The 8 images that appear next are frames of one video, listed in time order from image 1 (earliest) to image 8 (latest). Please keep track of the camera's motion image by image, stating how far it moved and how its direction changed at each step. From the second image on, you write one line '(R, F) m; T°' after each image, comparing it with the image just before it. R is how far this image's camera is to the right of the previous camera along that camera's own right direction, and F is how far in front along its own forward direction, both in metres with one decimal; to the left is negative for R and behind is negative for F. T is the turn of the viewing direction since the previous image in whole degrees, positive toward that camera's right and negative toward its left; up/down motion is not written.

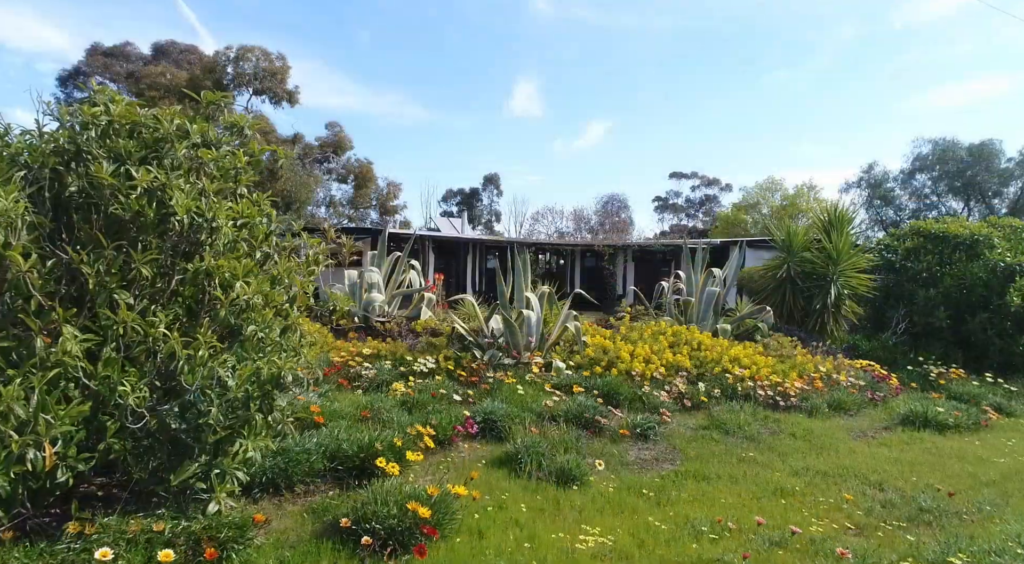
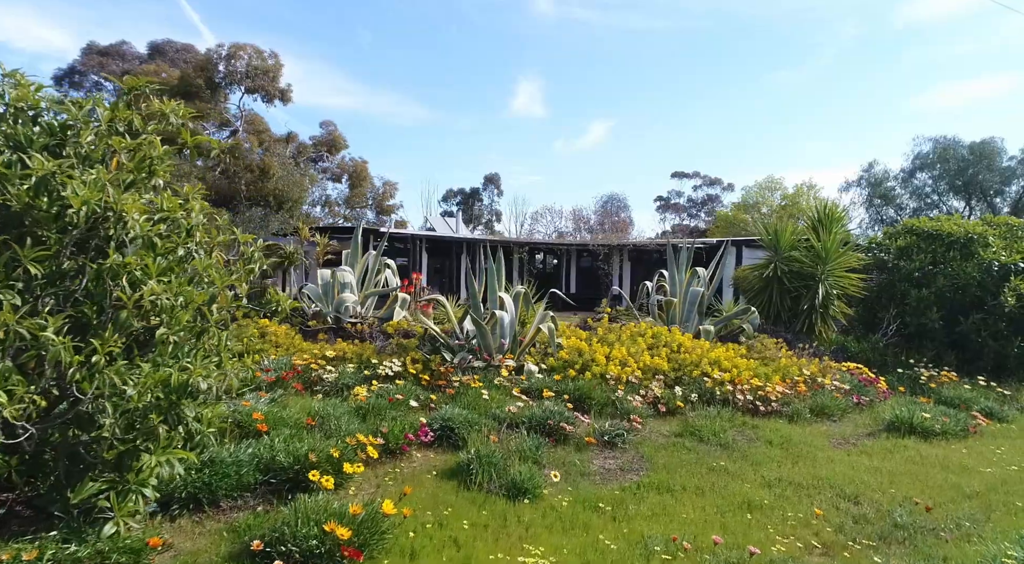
(+0.3, +0.2) m; 0°
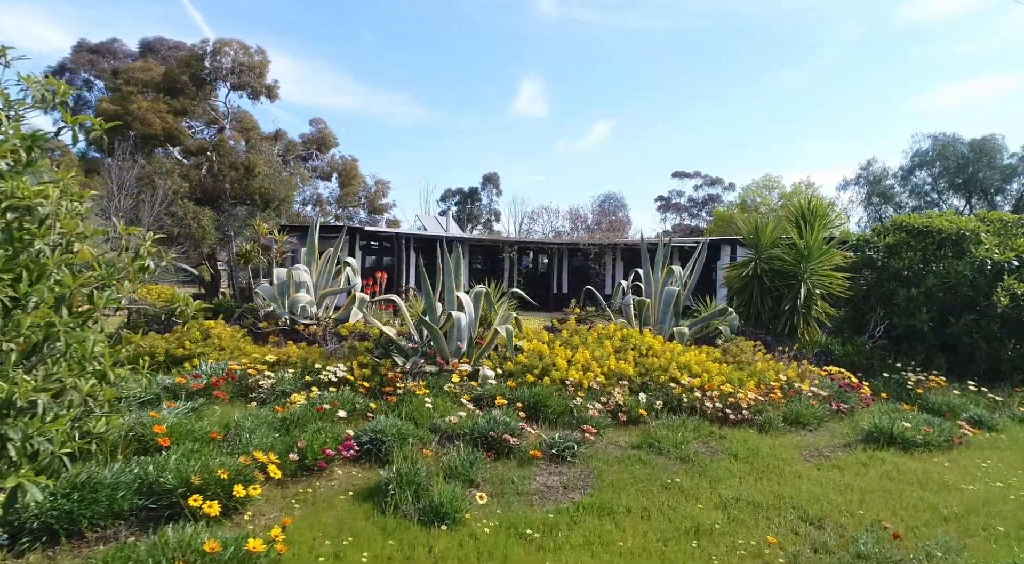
(+0.4, +0.4) m; 0°
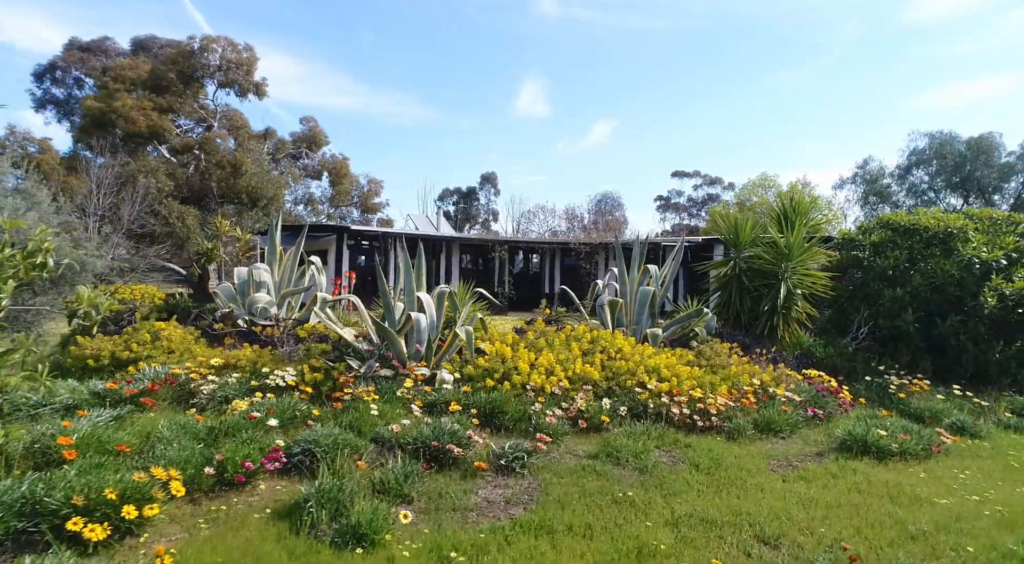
(+0.3, +0.3) m; 0°
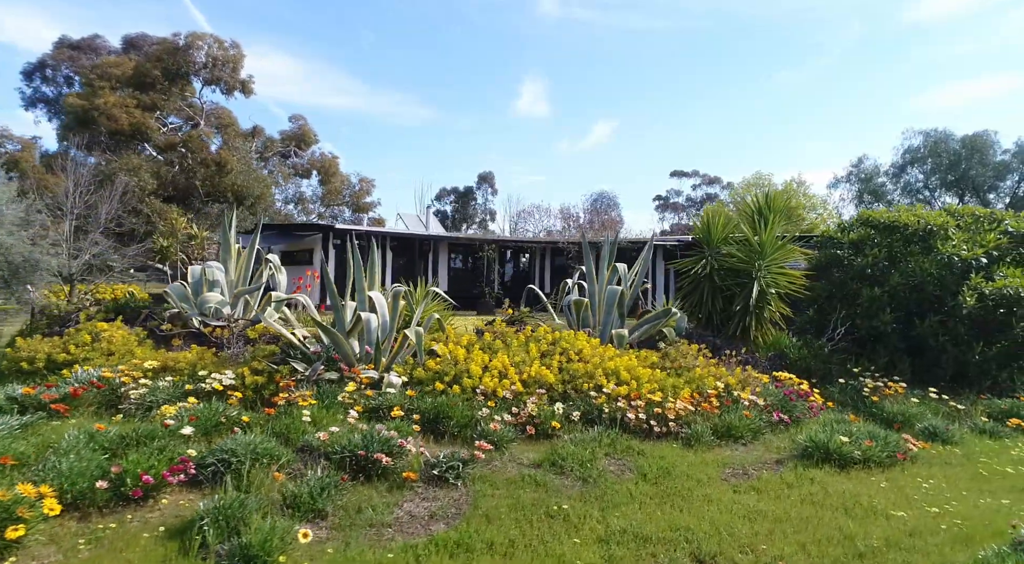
(+0.4, +0.2) m; 0°
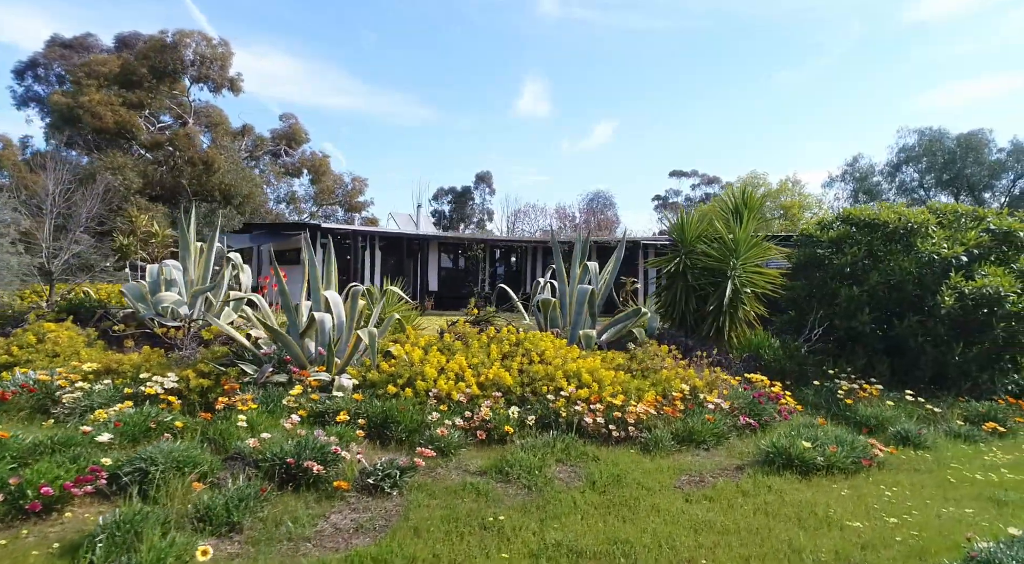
(+0.3, +0.2) m; 0°
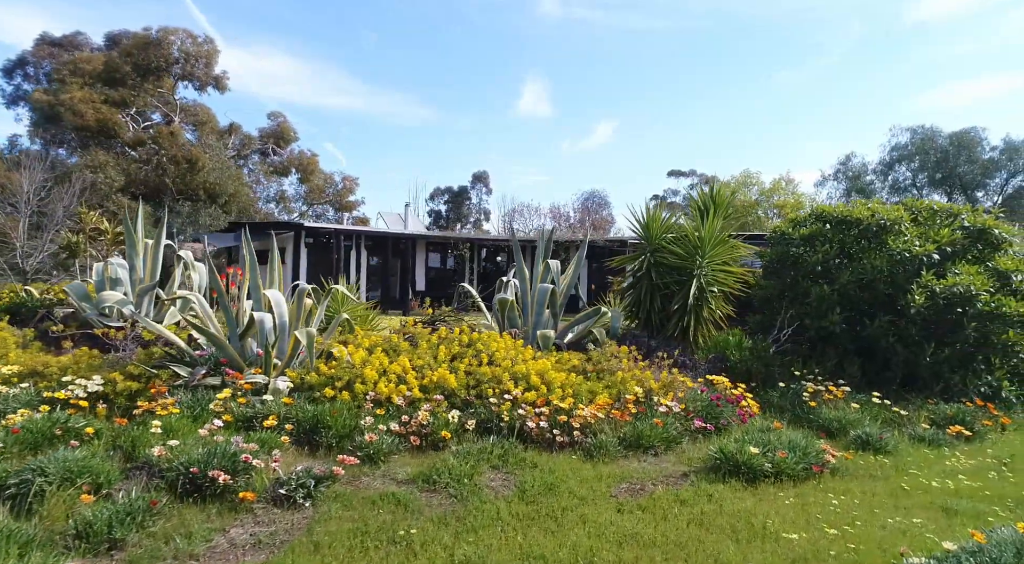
(+0.4, +0.2) m; 0°
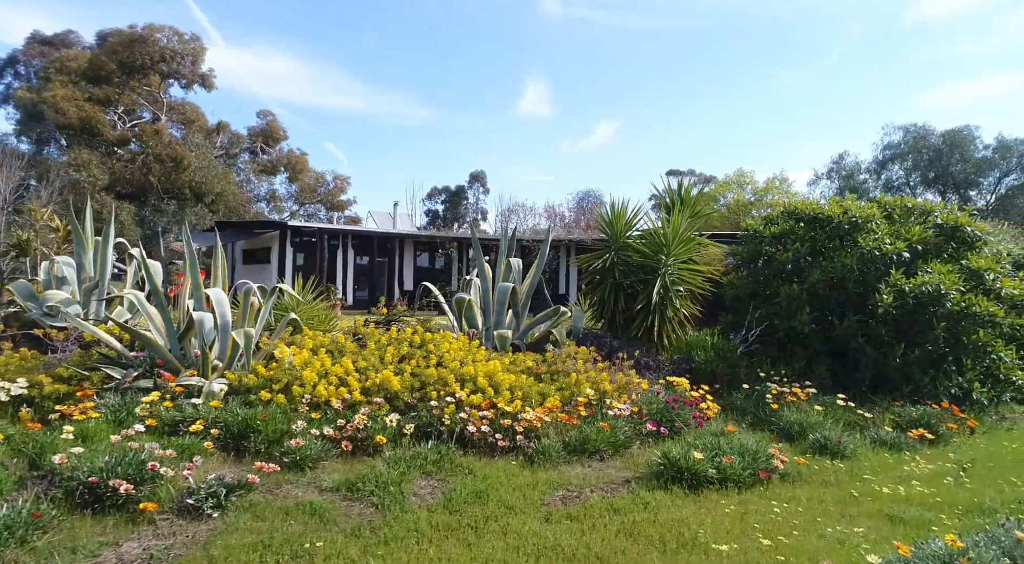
(+0.4, +0.2) m; 0°
